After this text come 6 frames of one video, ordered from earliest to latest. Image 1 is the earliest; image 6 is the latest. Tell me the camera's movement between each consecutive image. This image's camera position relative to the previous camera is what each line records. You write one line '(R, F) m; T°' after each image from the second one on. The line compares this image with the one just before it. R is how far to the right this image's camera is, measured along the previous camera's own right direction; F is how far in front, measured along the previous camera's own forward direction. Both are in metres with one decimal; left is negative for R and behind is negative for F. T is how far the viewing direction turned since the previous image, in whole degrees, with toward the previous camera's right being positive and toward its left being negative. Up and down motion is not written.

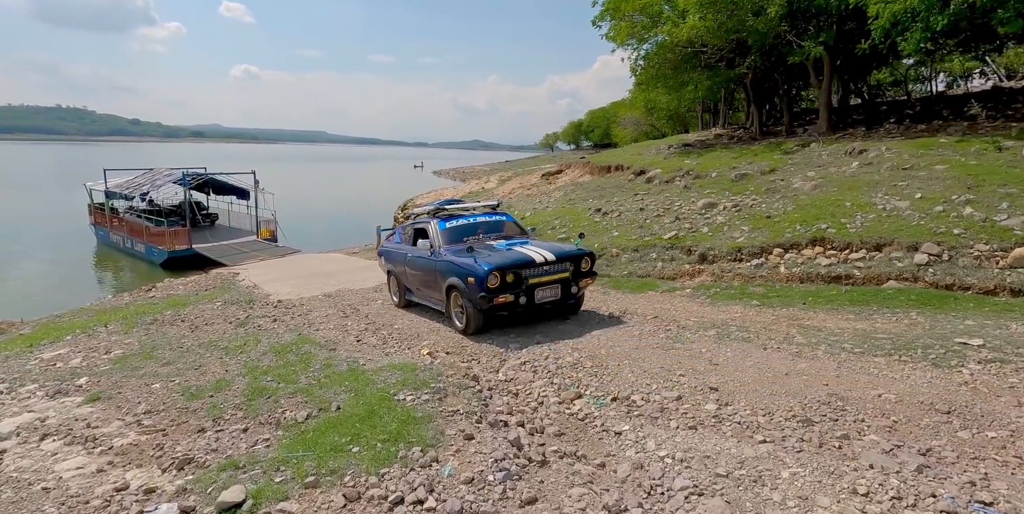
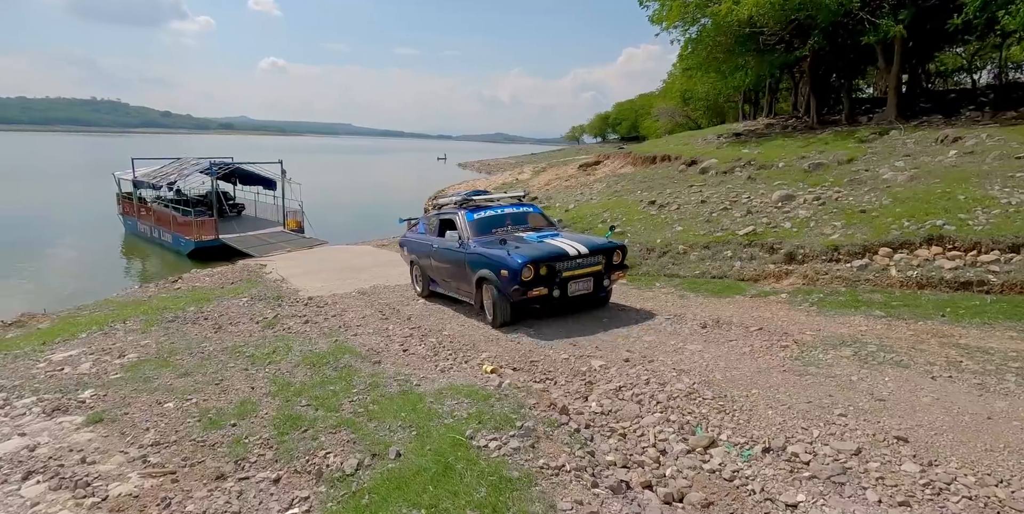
(-0.7, +1.2) m; -2°
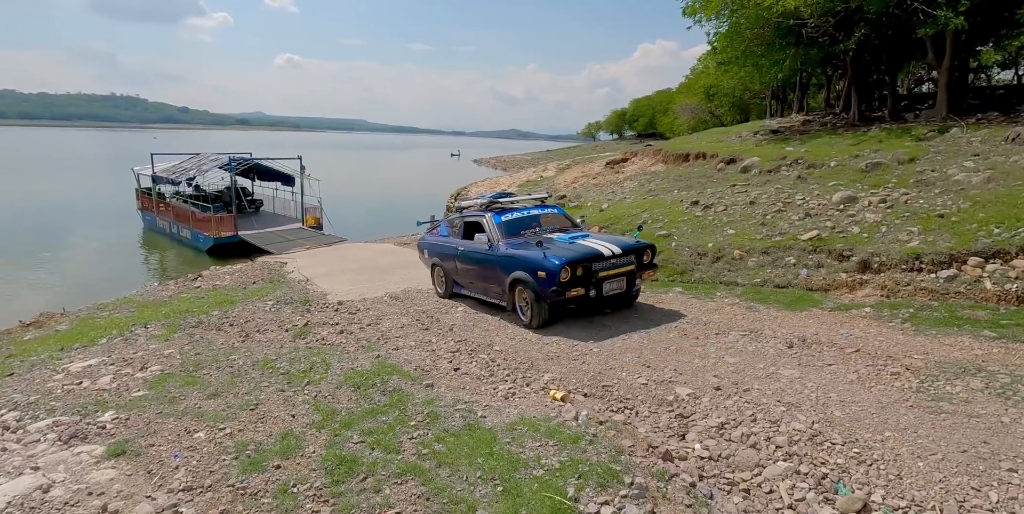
(-0.6, +0.7) m; -1°
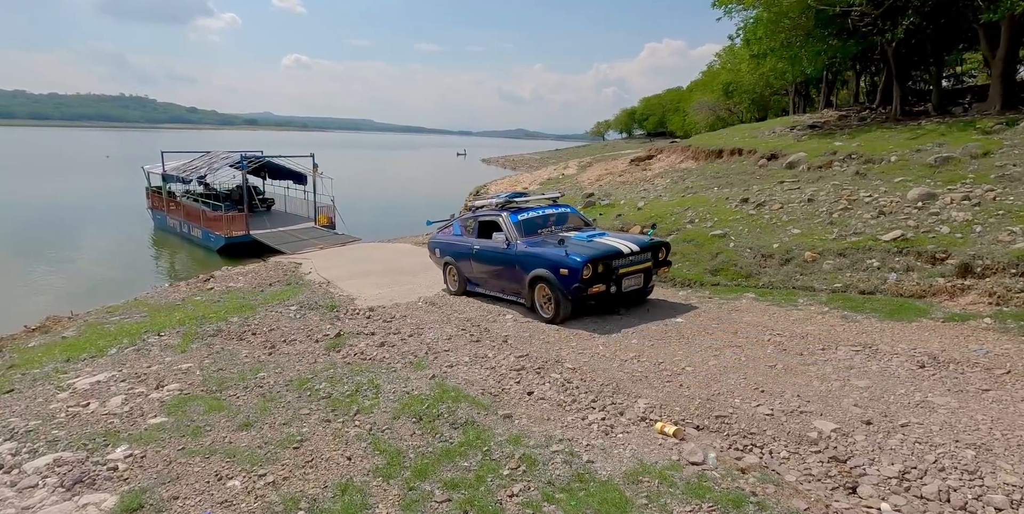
(-0.7, +0.9) m; -1°
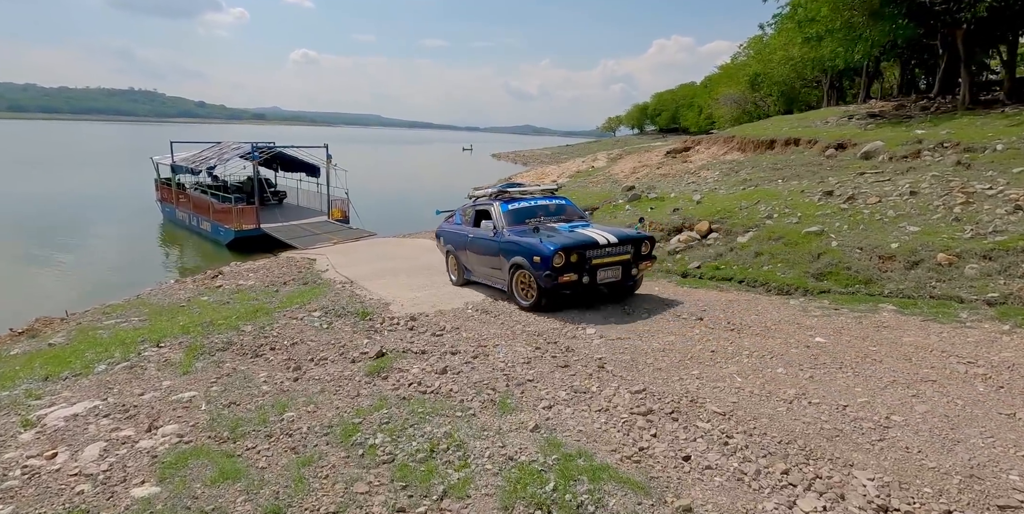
(-0.9, +1.5) m; -1°
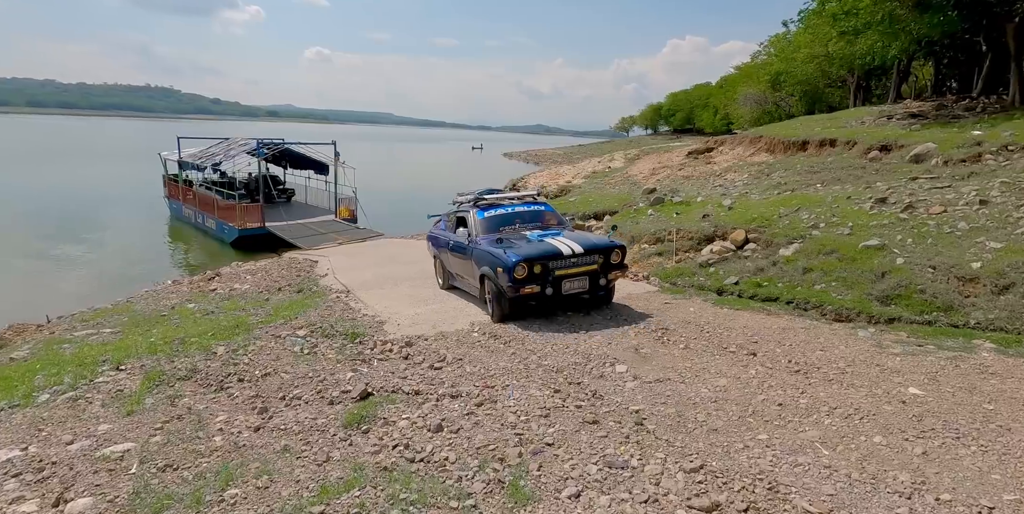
(0.0, +1.1) m; -1°
